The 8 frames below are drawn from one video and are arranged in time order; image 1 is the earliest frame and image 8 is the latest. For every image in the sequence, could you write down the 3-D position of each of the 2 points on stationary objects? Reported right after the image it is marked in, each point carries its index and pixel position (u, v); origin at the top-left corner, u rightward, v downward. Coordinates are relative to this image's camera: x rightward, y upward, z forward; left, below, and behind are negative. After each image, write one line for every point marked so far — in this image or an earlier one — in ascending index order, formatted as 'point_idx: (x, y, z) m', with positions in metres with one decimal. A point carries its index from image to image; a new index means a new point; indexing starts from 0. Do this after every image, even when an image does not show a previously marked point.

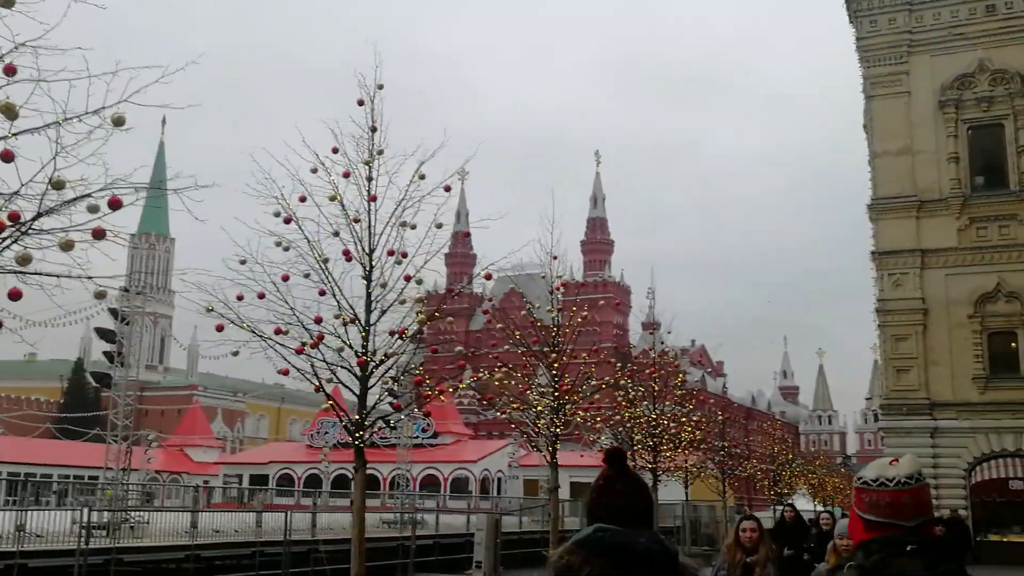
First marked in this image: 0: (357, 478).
0: (-1.4, -1.8, +9.1) m
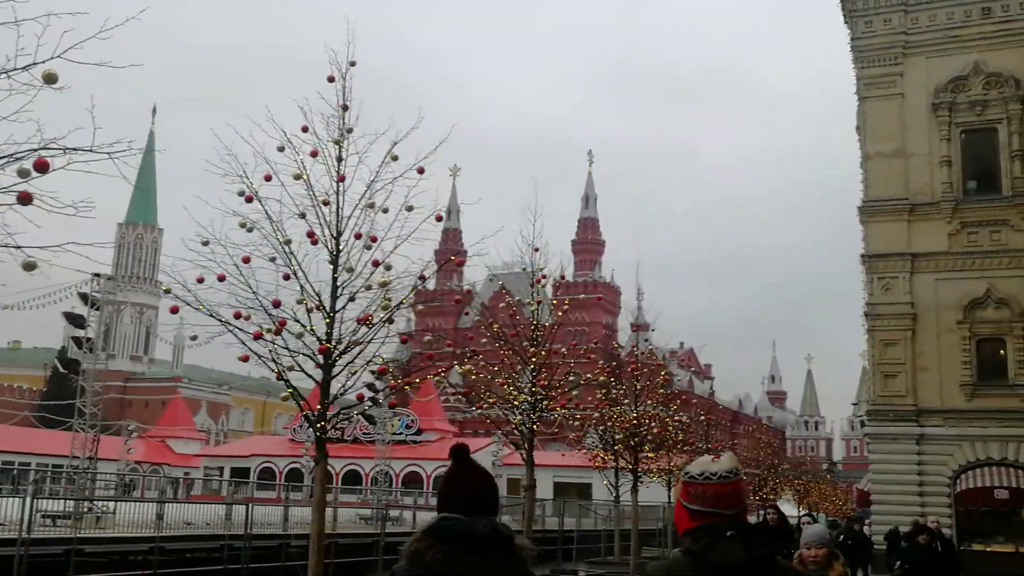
0: (-1.7, -1.6, +8.7) m
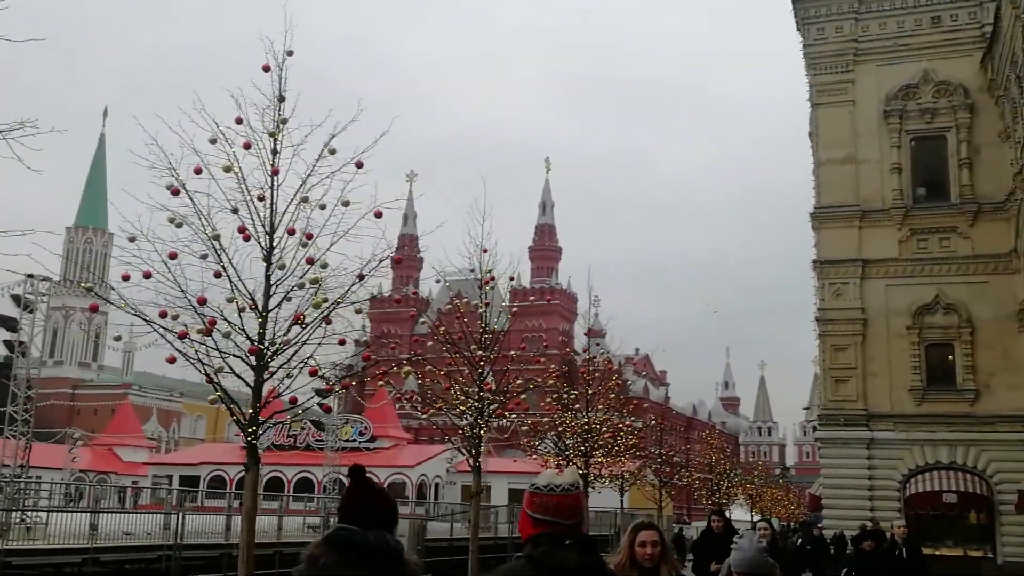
0: (-2.2, -1.6, +8.3) m
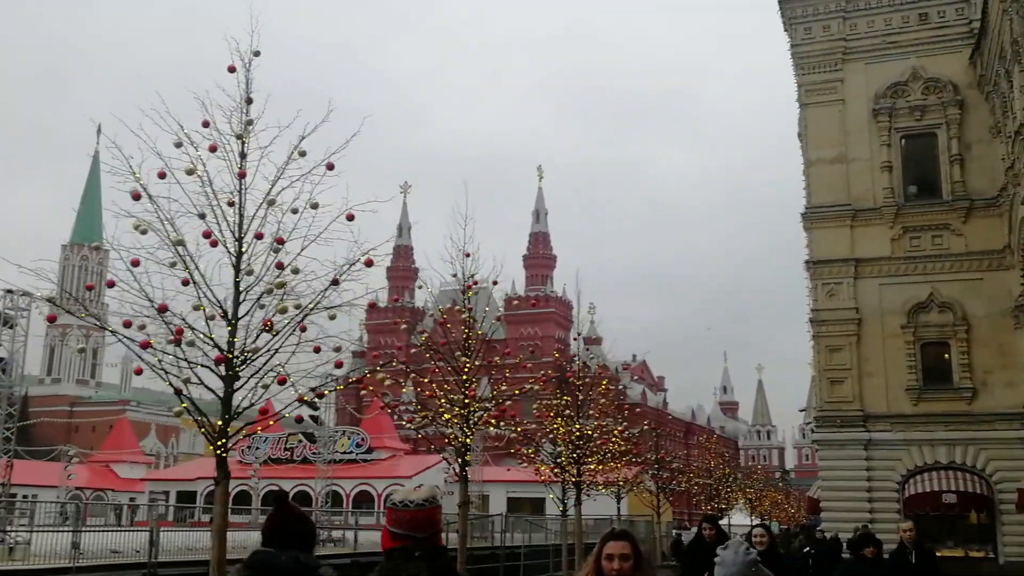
0: (-2.4, -1.7, +8.1) m
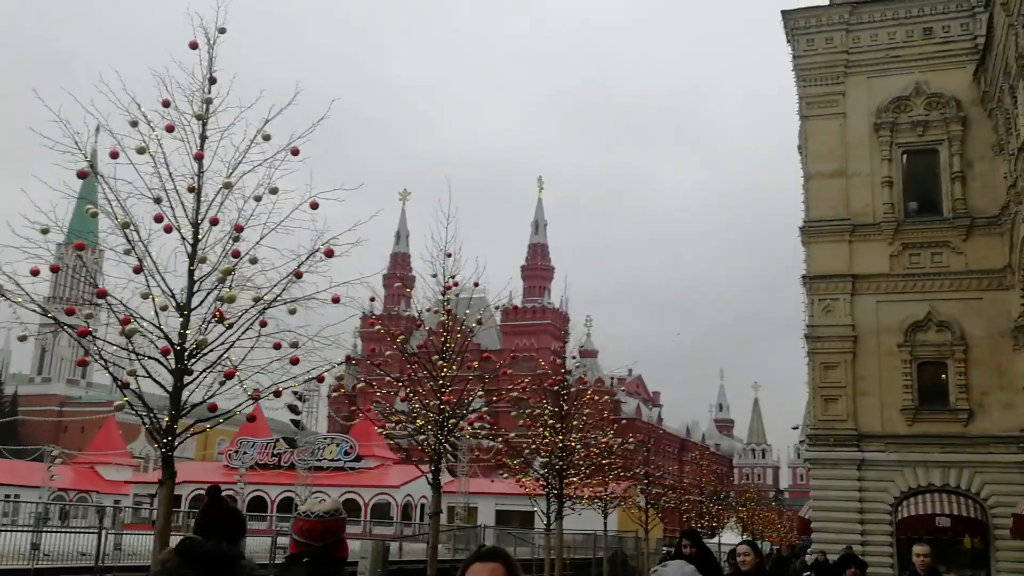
0: (-2.7, -1.6, +7.5) m
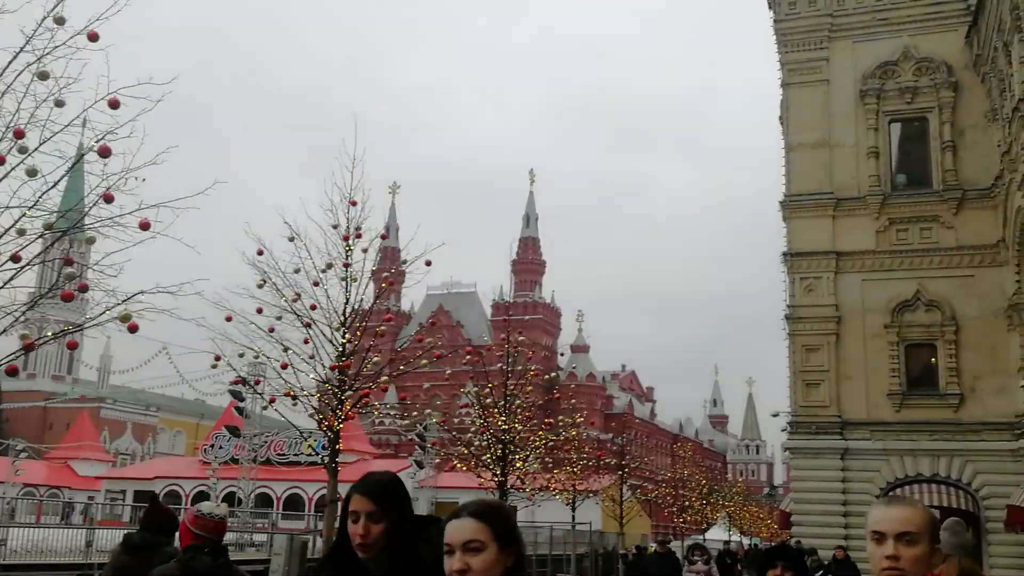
0: (-3.7, -1.1, +5.9) m
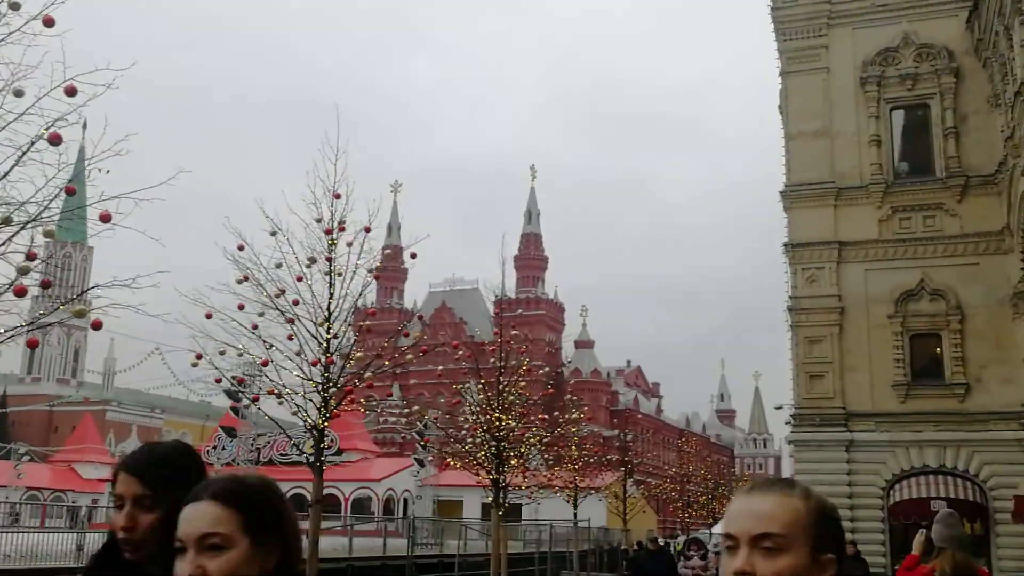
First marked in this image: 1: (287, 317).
0: (-3.8, -1.0, +5.6) m
1: (-2.5, -0.3, +11.1) m
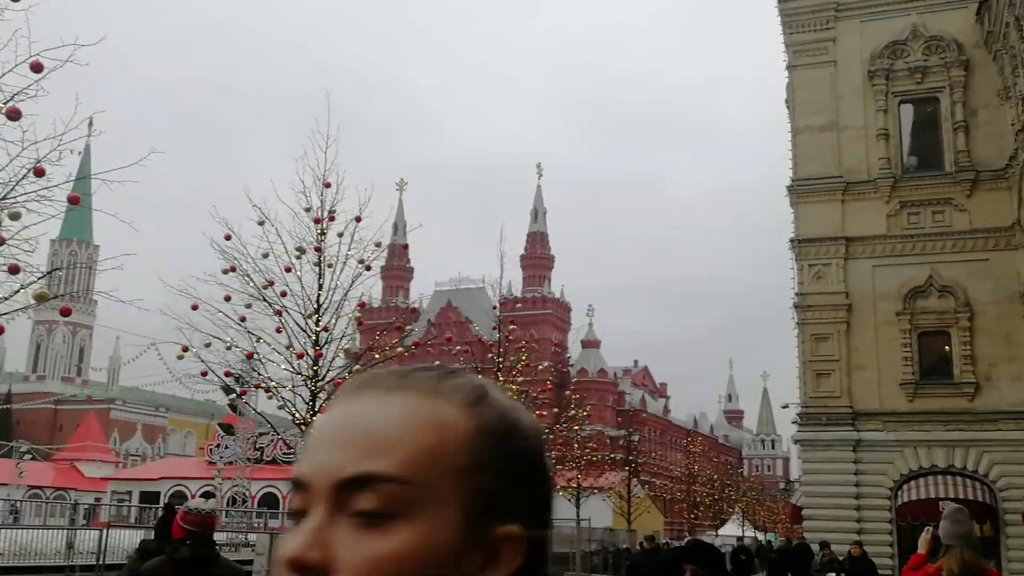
0: (-3.9, -0.9, +5.3) m
1: (-2.6, -0.2, +10.7) m
